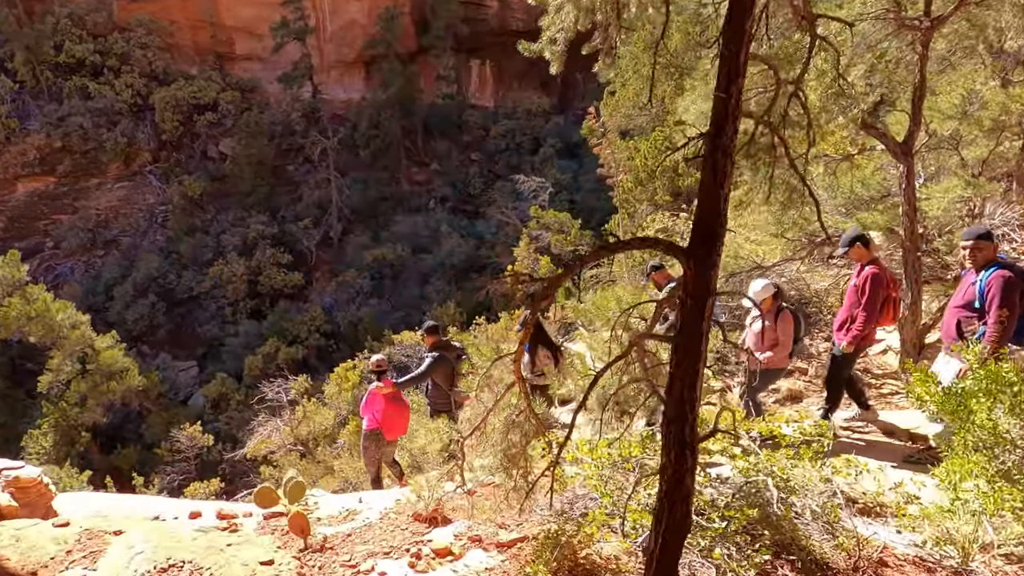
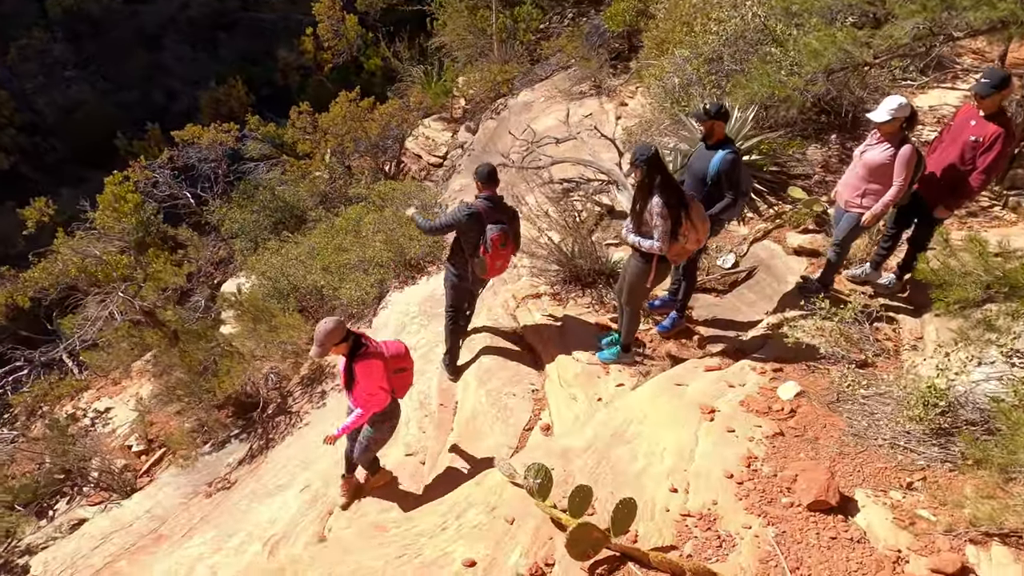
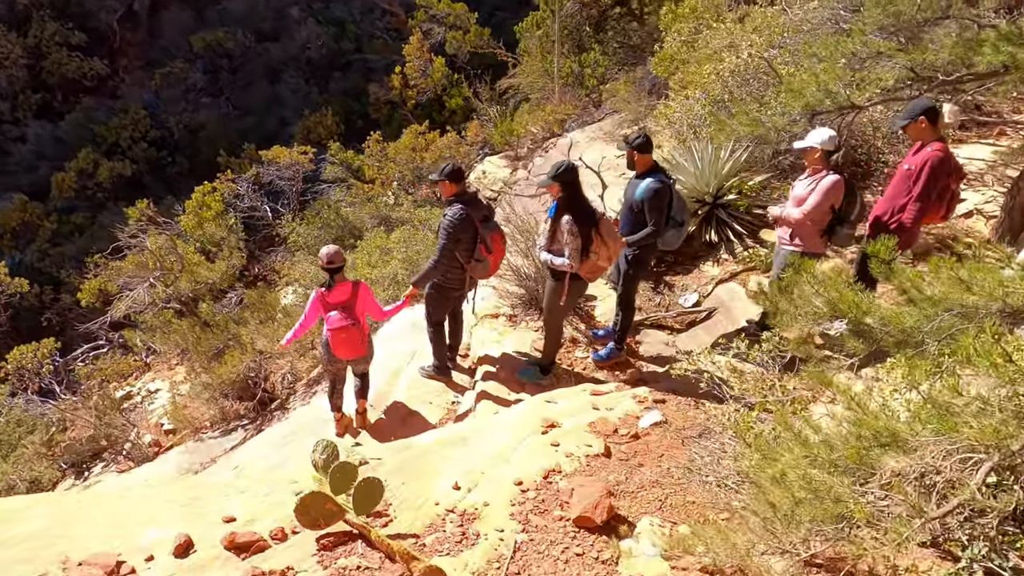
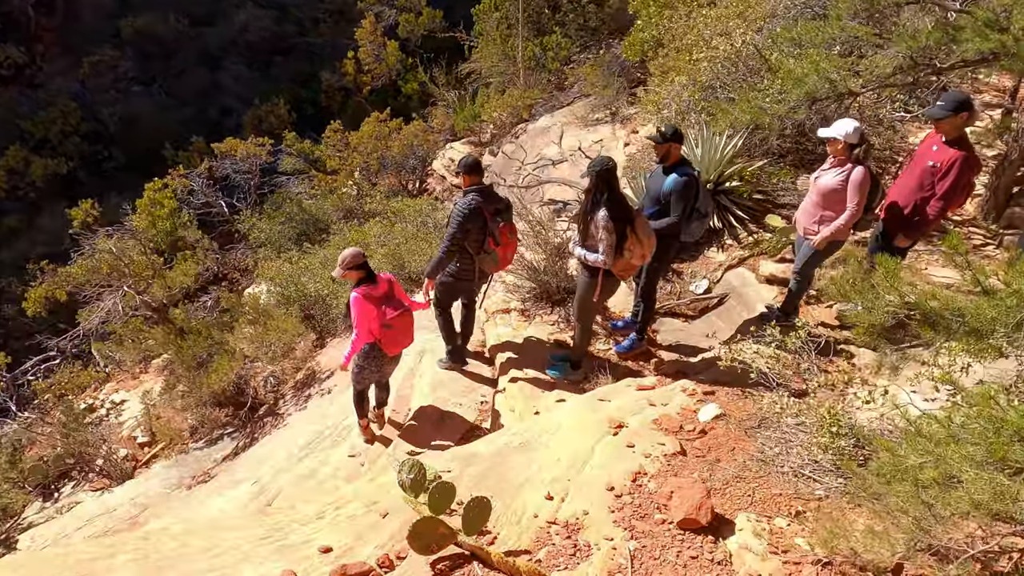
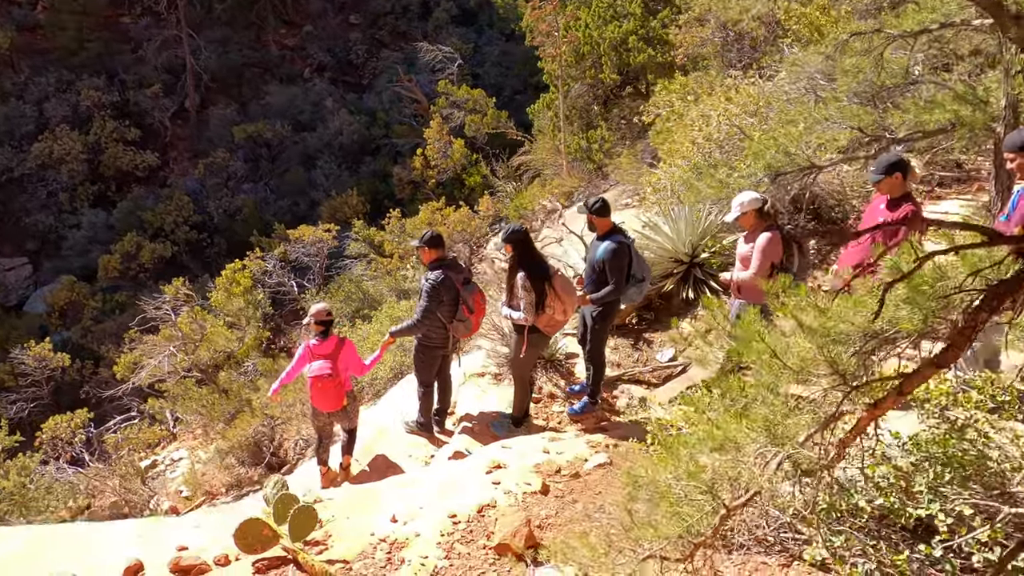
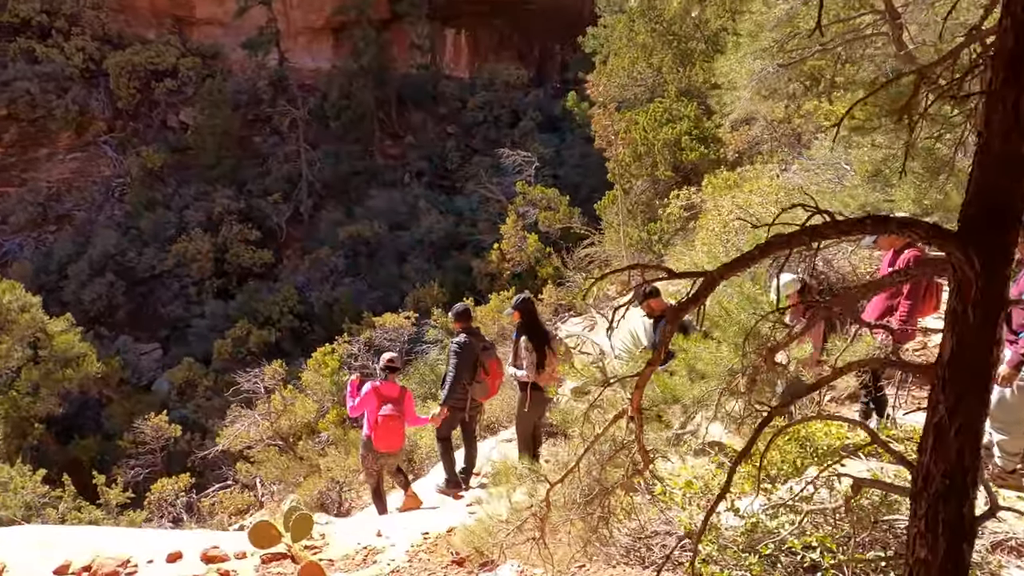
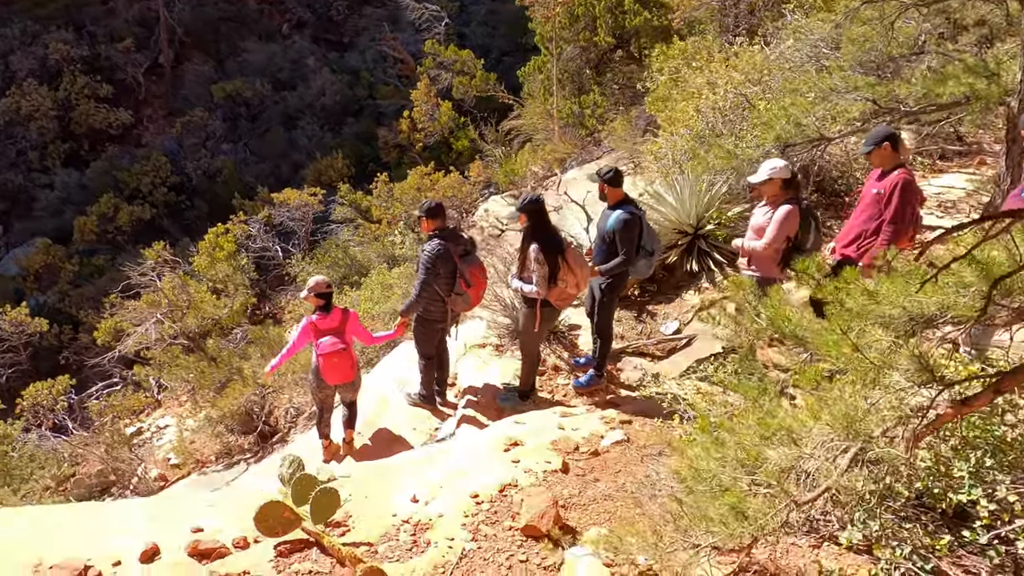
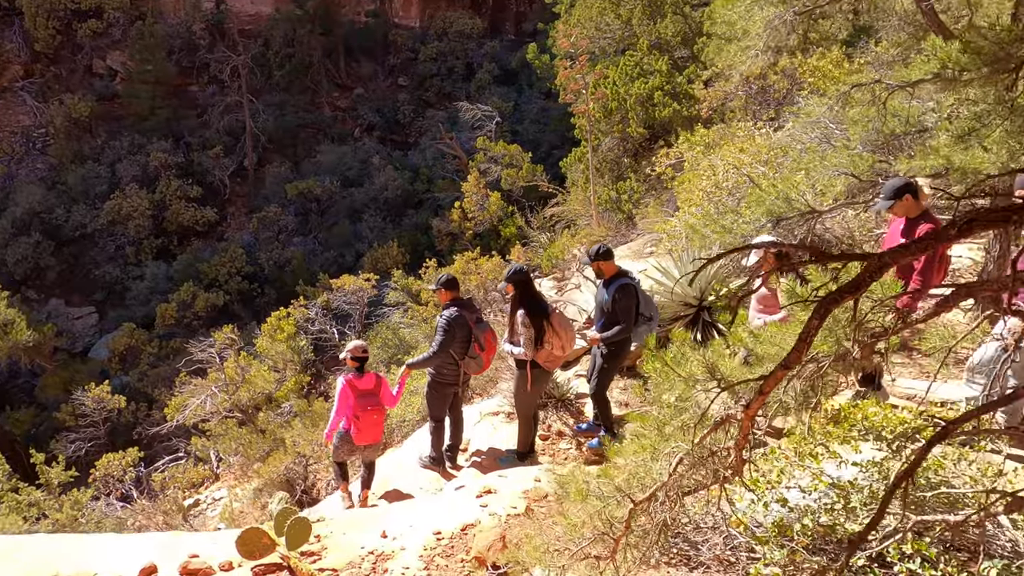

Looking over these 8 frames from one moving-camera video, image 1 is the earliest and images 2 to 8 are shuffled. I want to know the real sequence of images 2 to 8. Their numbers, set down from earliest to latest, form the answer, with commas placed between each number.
6, 8, 5, 7, 3, 4, 2
